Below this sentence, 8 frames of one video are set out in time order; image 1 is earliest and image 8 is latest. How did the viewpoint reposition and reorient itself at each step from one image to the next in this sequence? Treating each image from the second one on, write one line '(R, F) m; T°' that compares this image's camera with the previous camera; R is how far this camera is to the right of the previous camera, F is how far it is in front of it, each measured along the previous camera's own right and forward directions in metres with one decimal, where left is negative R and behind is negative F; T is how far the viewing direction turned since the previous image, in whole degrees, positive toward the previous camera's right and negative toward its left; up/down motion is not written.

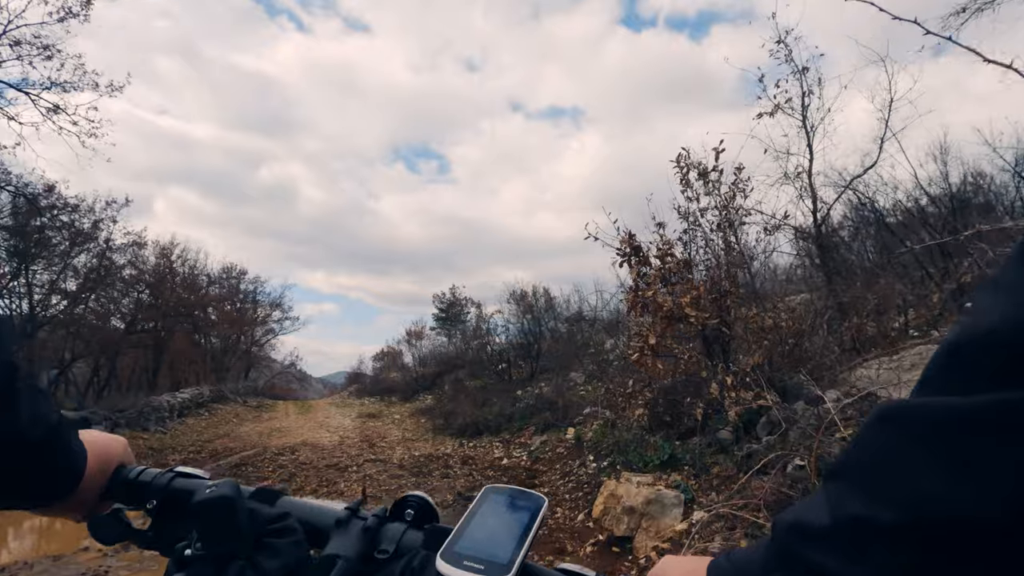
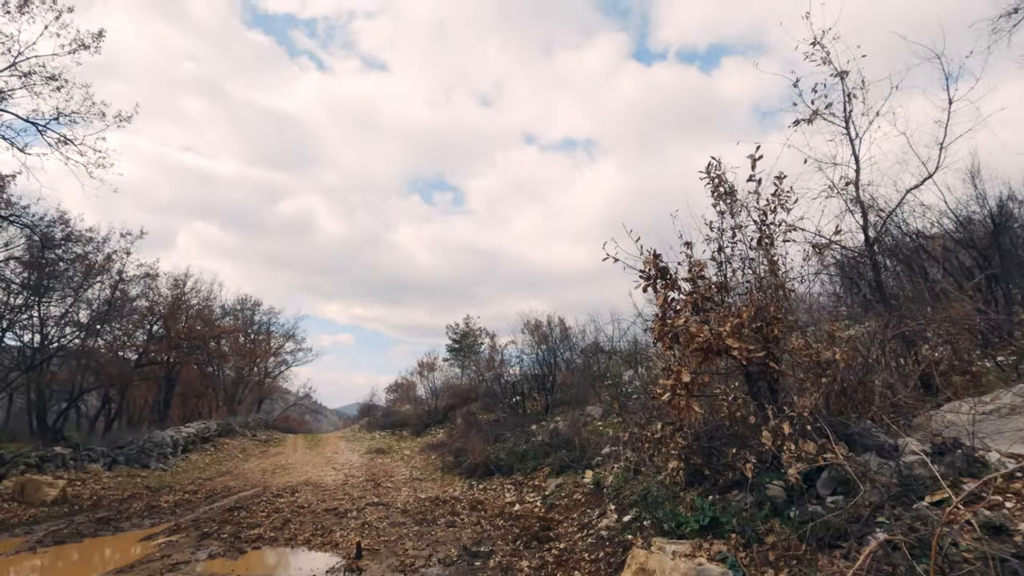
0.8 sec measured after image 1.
(+0.1, +0.7) m; -2°
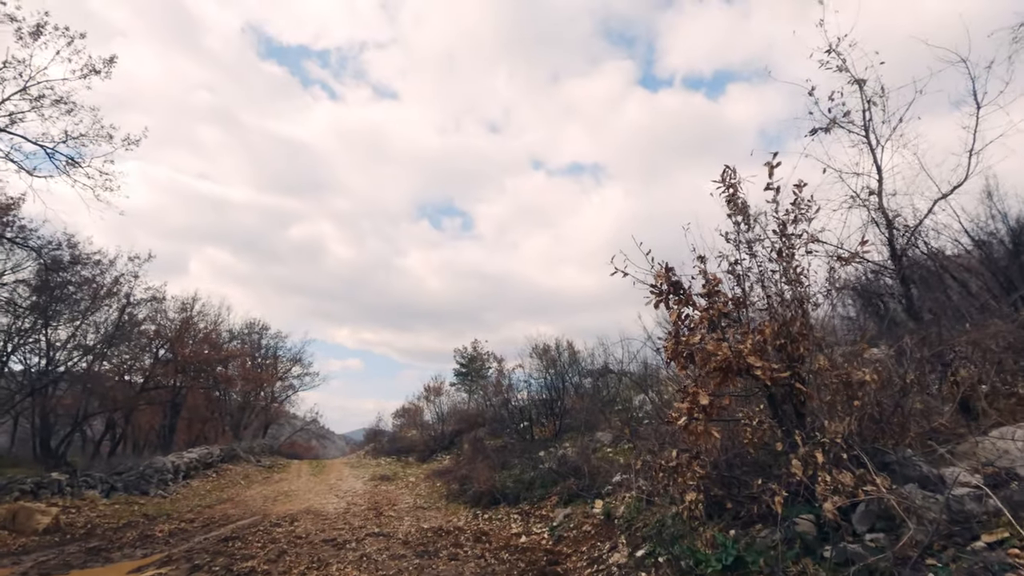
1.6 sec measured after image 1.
(0.0, +0.3) m; -1°
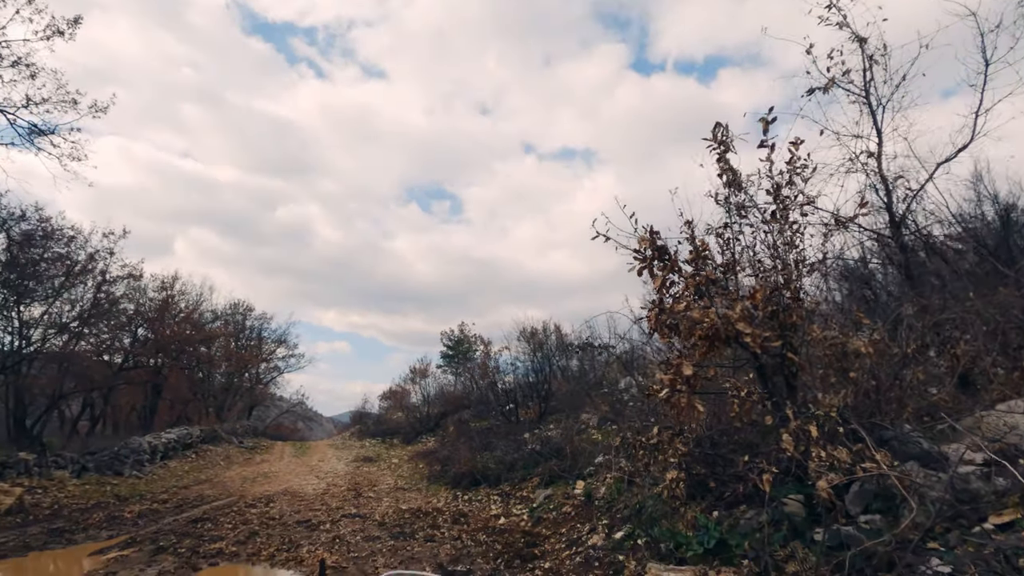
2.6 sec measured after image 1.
(+0.1, +0.4) m; +1°
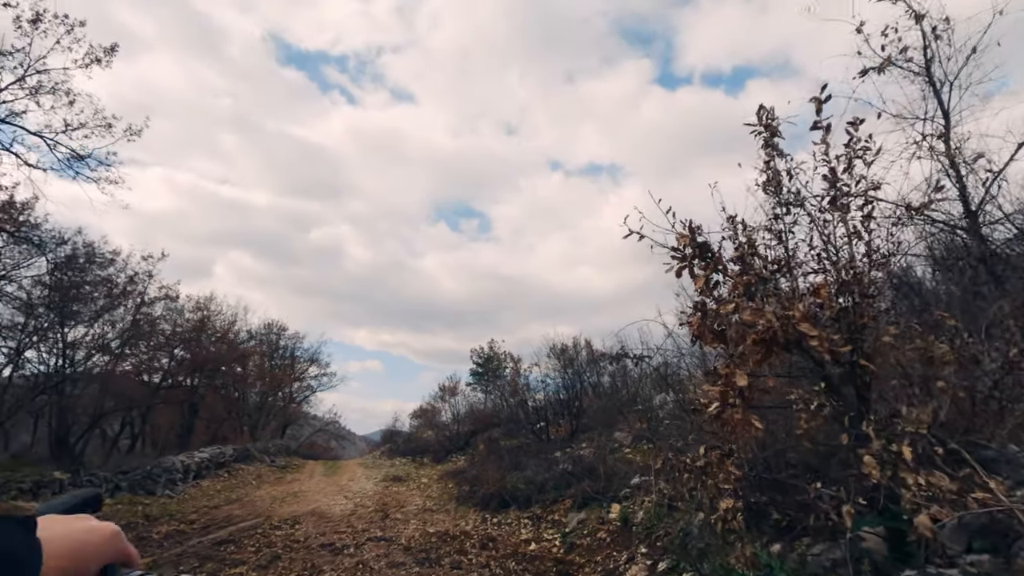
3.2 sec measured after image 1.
(0.0, +0.4) m; -3°
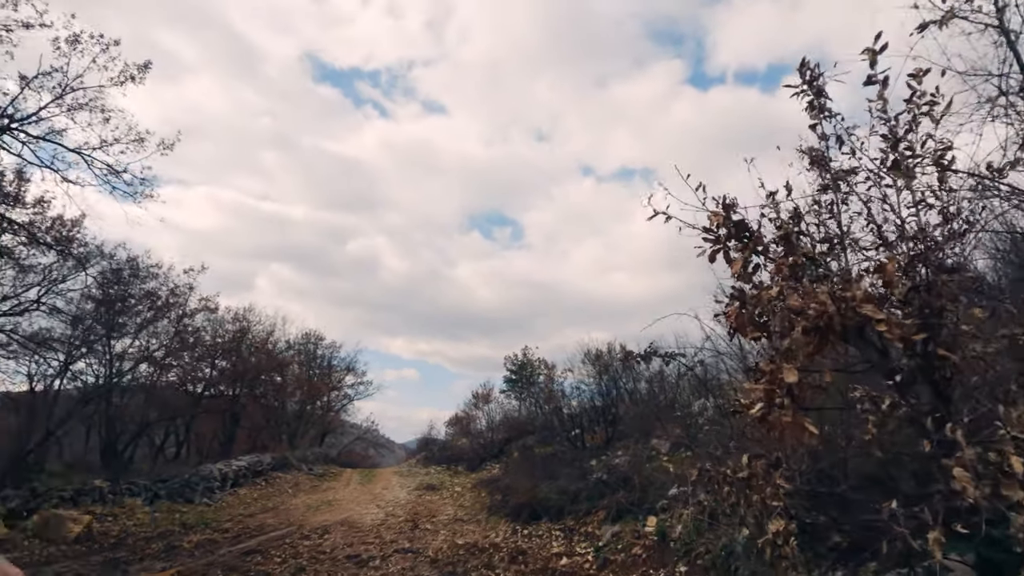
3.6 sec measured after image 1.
(+0.2, +0.4) m; -4°
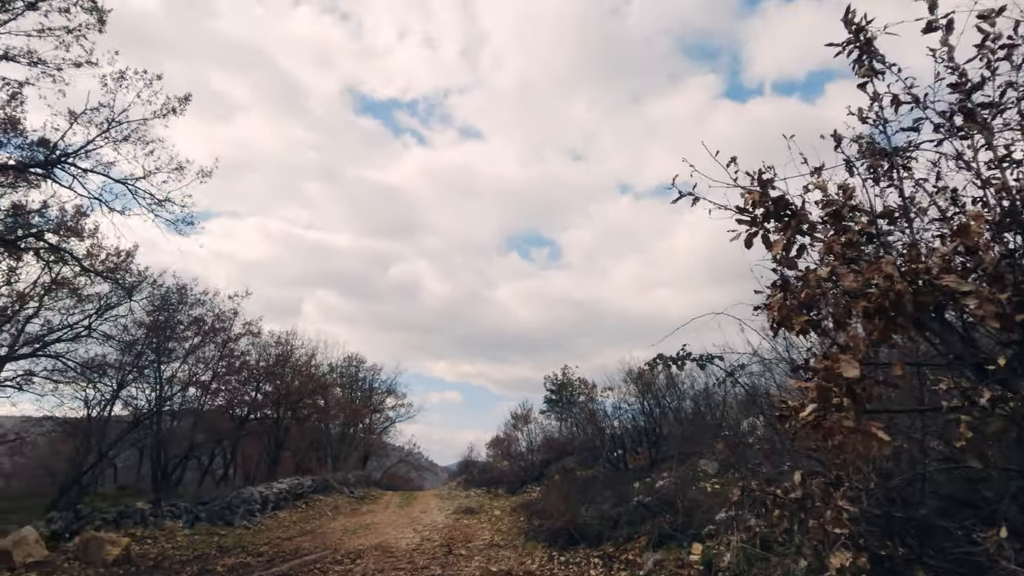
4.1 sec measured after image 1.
(+0.2, +0.4) m; -4°
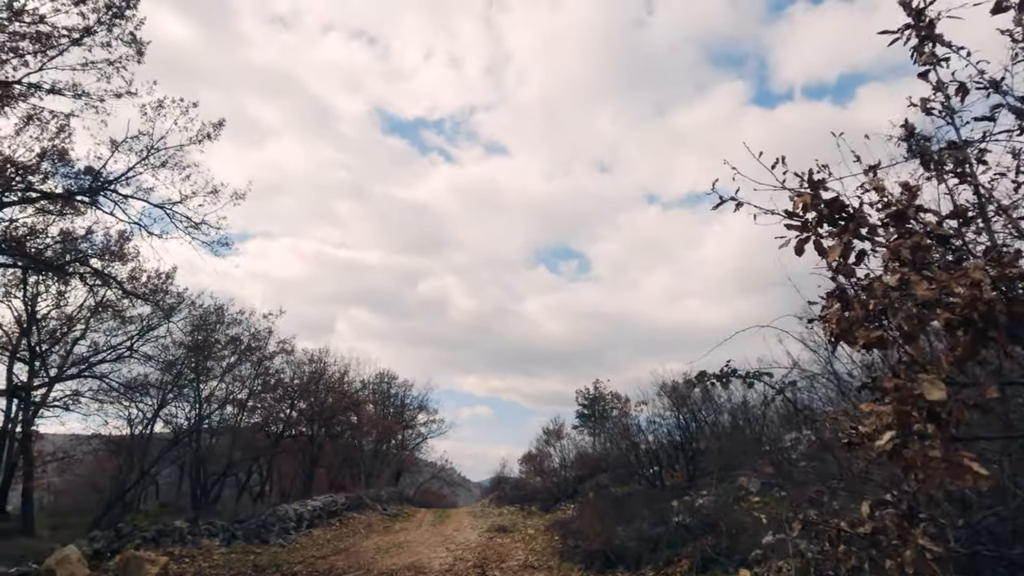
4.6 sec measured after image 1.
(0.0, +0.2) m; -3°
